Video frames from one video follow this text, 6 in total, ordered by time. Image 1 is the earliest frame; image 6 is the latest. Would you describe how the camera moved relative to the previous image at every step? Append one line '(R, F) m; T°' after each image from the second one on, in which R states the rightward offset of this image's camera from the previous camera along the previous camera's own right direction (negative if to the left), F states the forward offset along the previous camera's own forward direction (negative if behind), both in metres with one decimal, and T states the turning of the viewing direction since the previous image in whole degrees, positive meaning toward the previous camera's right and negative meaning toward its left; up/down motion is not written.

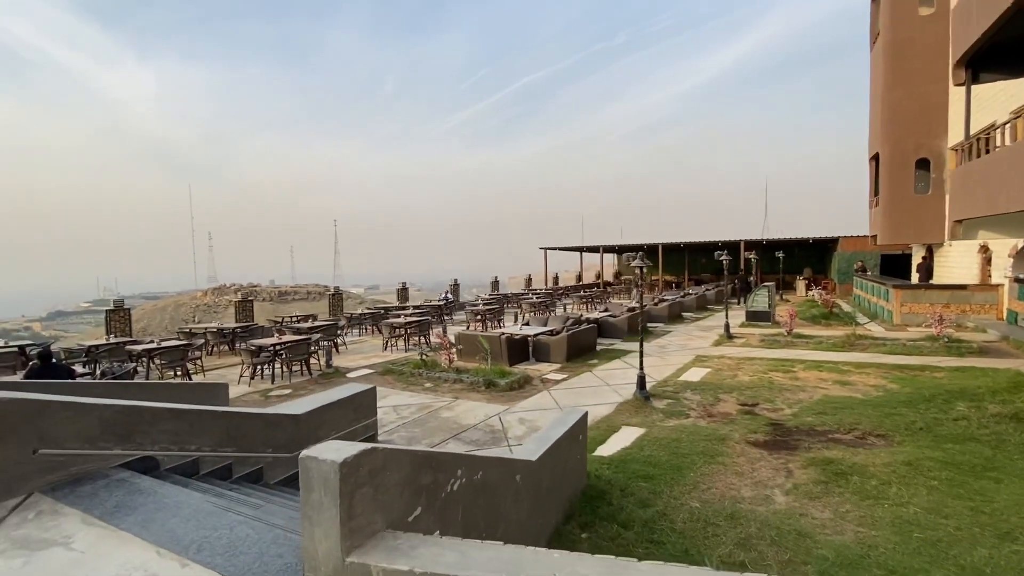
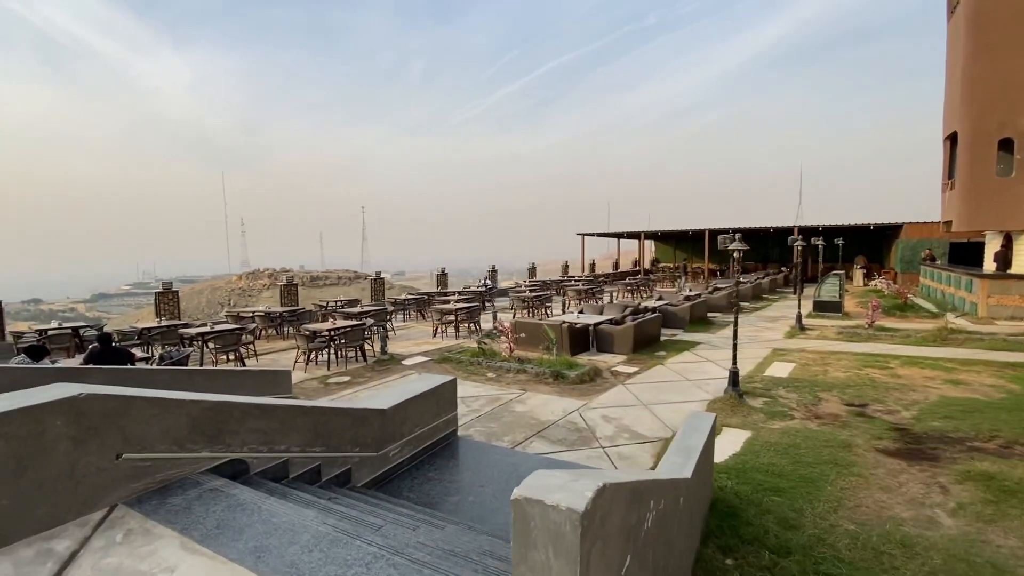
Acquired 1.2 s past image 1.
(-0.7, +0.5) m; -3°
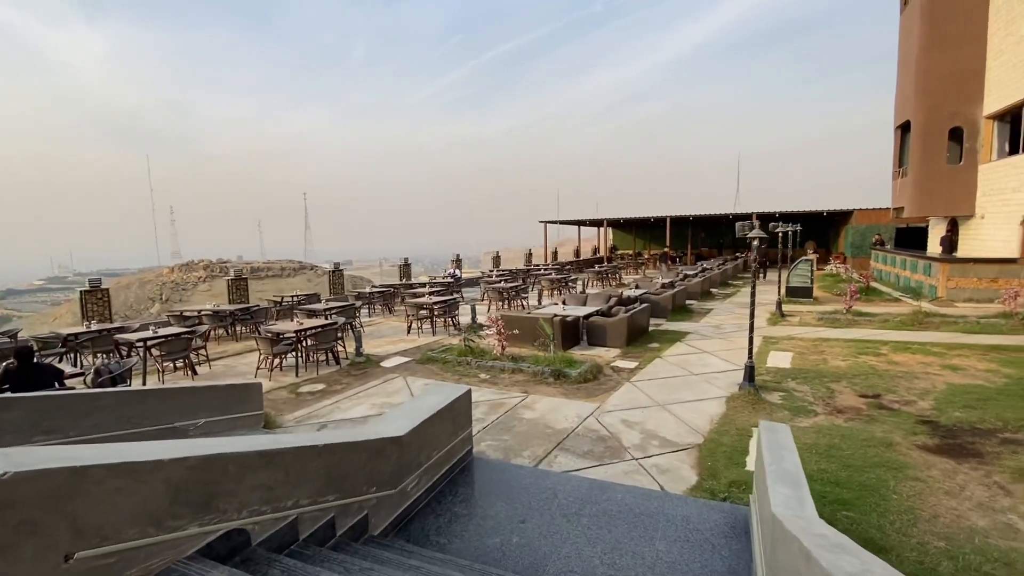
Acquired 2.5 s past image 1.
(-0.6, +0.6) m; +6°
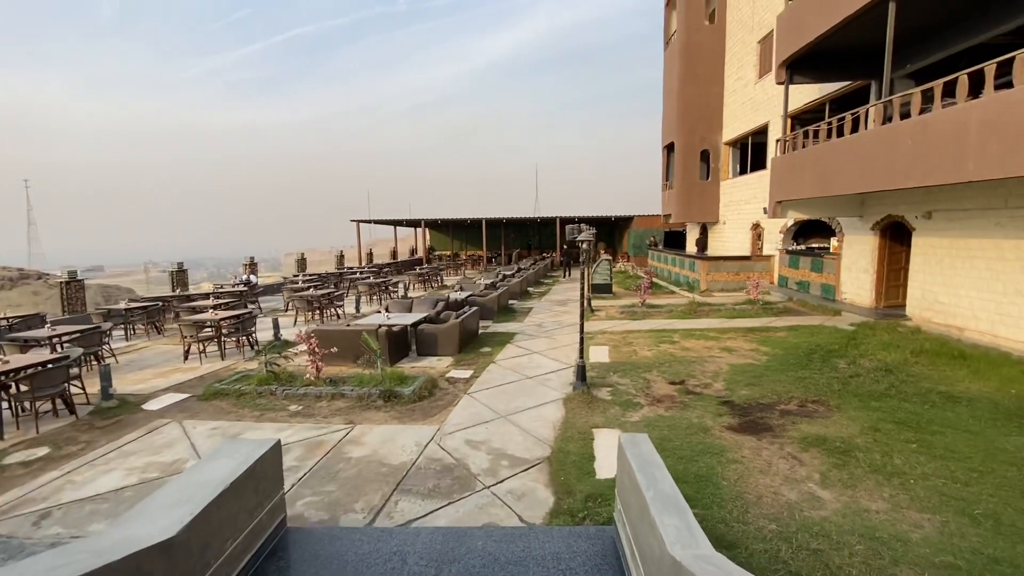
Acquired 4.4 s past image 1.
(-0.1, +0.6) m; +22°
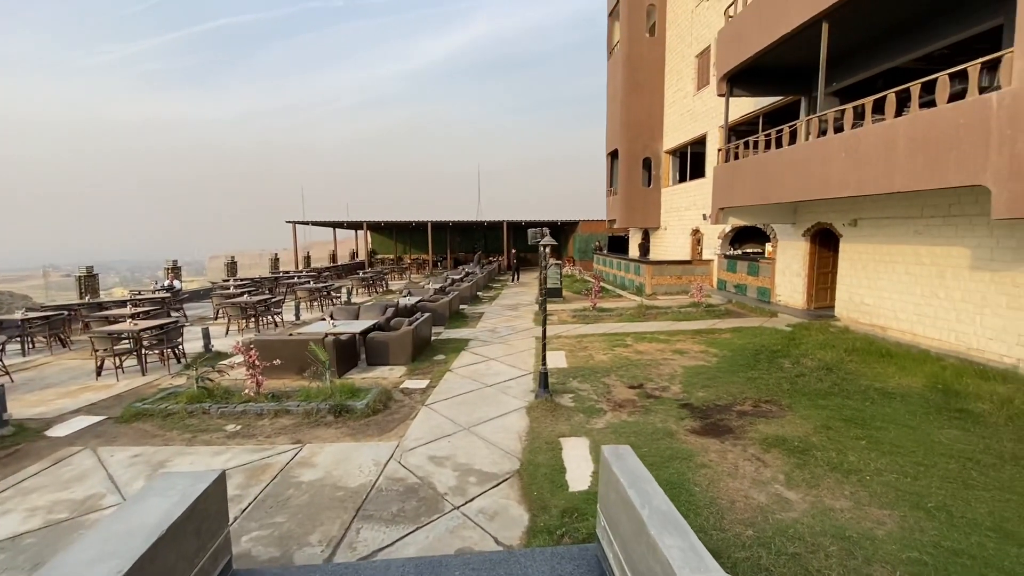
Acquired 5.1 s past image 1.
(-0.2, +0.2) m; +7°
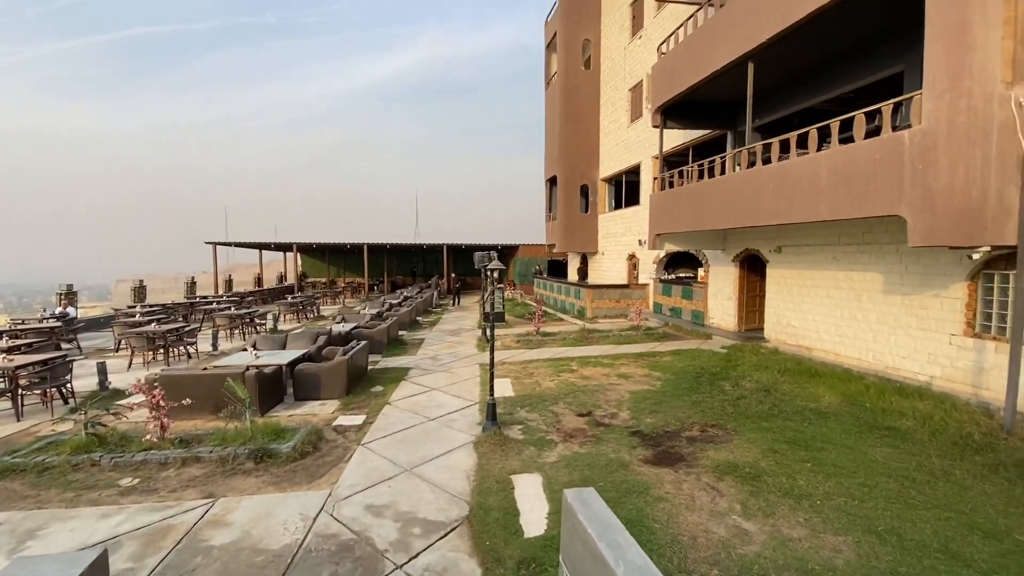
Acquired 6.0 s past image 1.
(-0.1, +0.3) m; +7°
